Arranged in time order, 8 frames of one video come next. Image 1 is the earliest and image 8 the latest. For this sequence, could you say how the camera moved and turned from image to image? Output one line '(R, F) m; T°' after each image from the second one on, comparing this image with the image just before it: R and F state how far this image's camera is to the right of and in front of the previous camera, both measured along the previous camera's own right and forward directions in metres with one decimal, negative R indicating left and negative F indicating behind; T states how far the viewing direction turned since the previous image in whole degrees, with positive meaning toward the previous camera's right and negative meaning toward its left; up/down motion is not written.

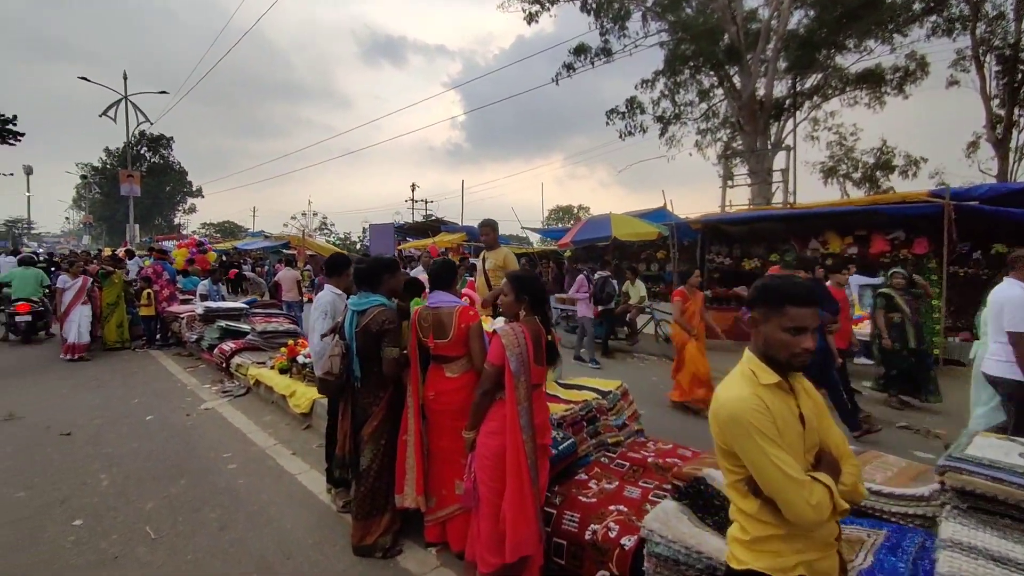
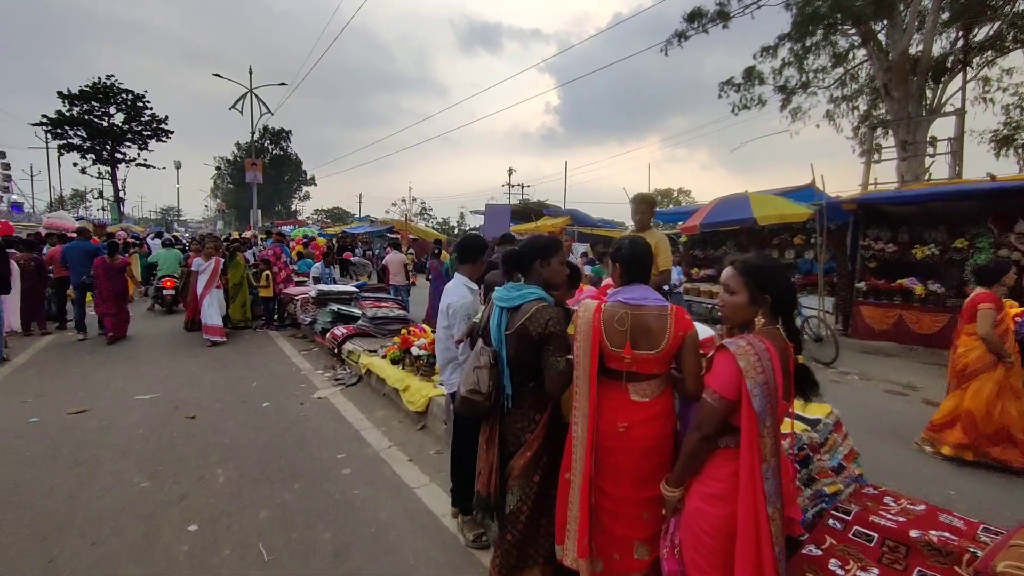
(-0.5, +0.8) m; -10°
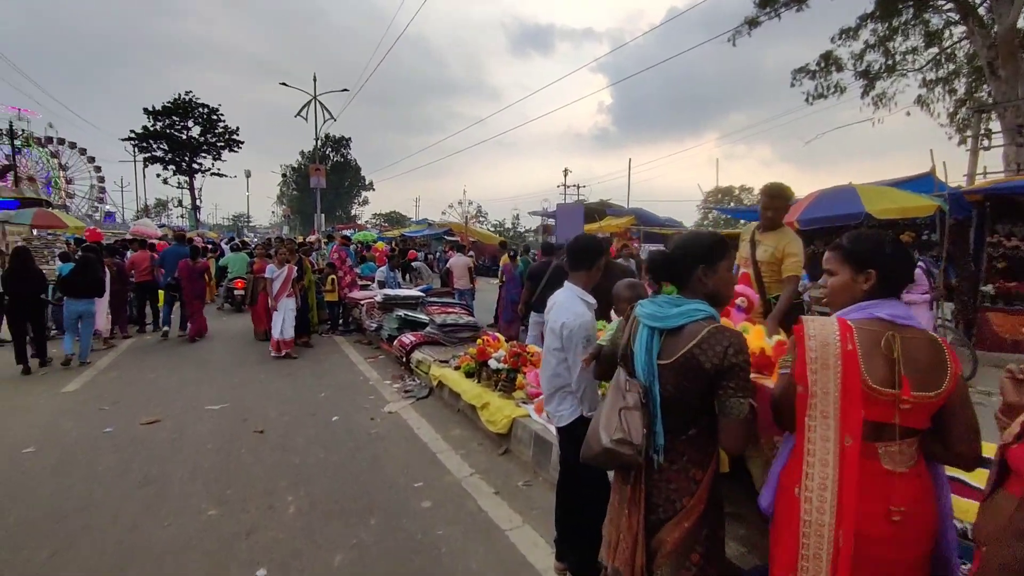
(-0.4, +0.5) m; -6°
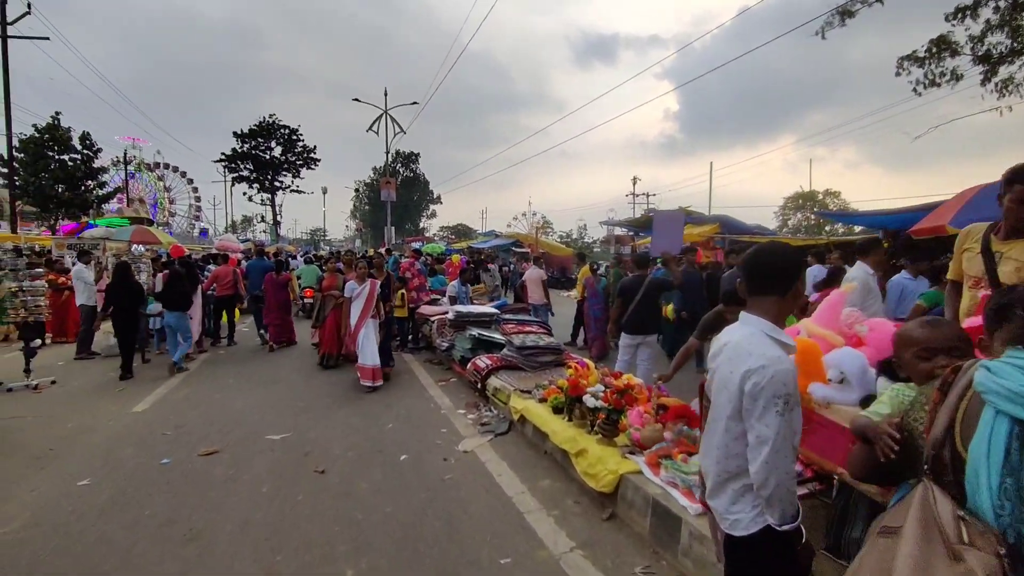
(-0.3, +0.8) m; -7°
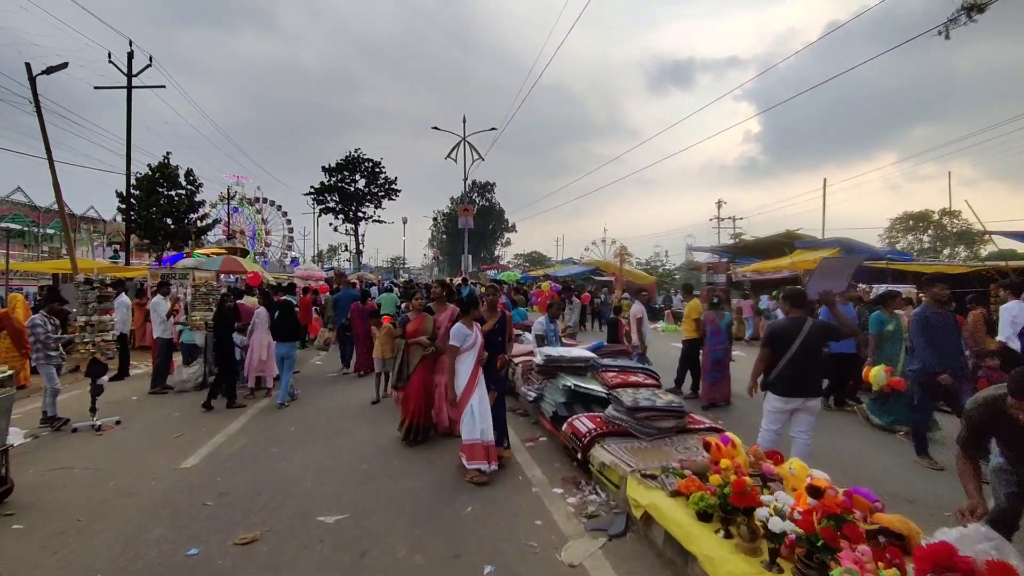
(-0.3, +1.2) m; -8°
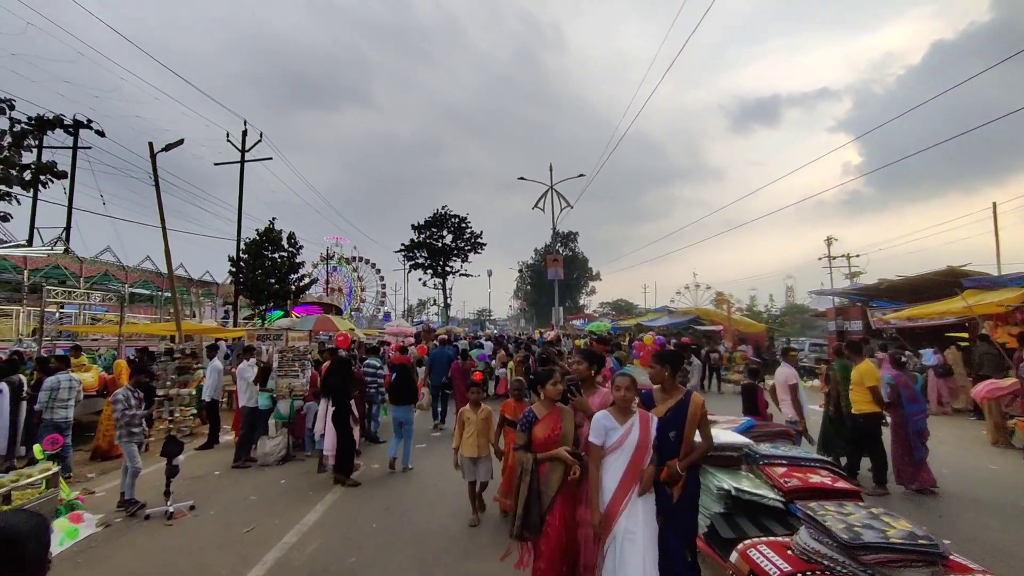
(-0.4, +1.2) m; -9°
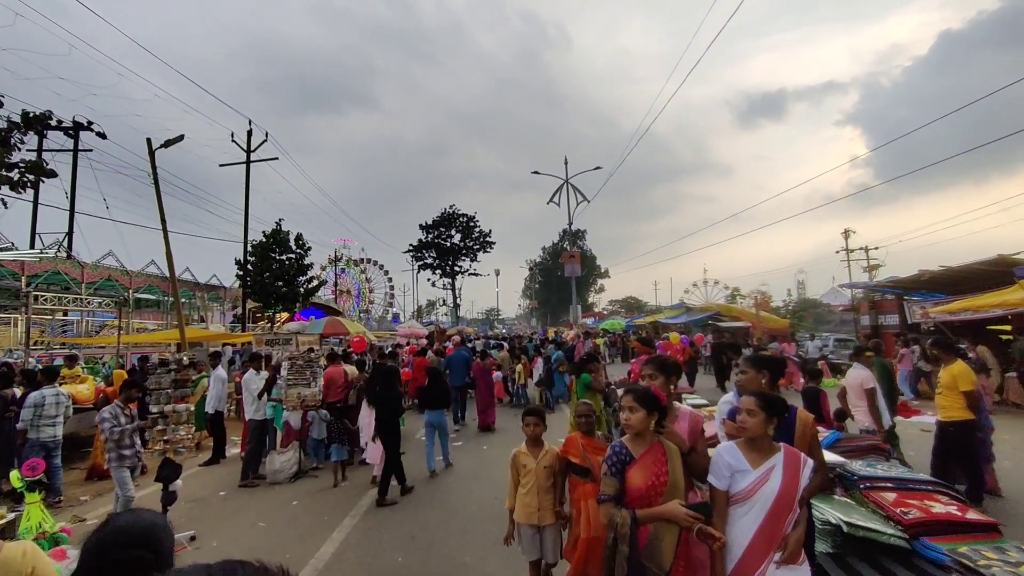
(-0.3, +0.8) m; -1°
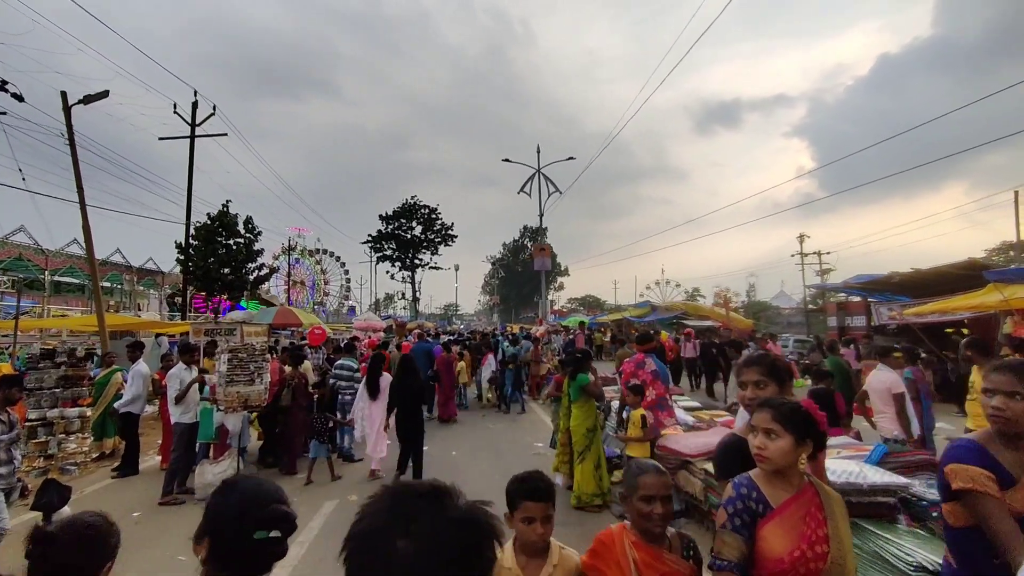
(-0.3, +1.0) m; +5°
